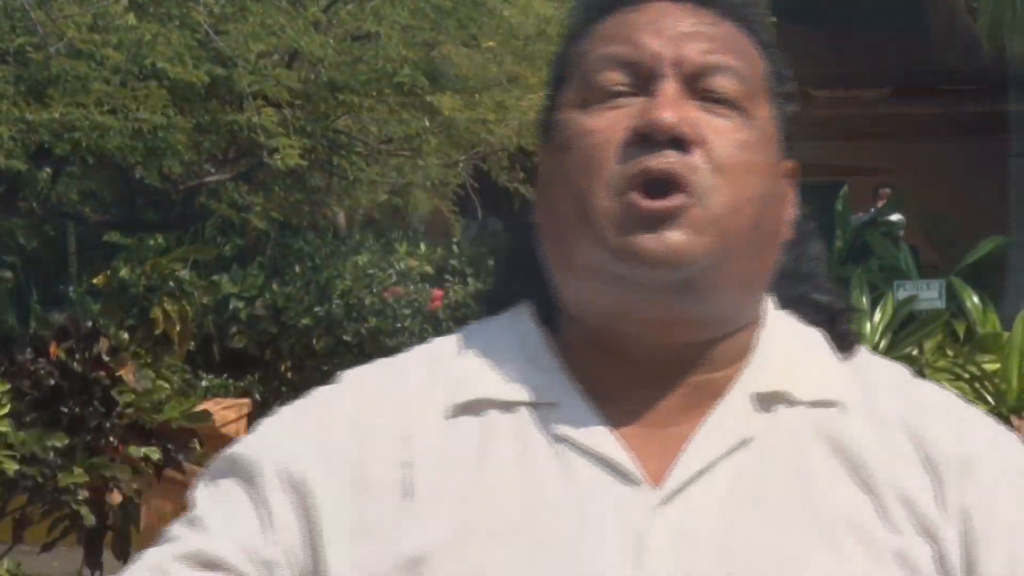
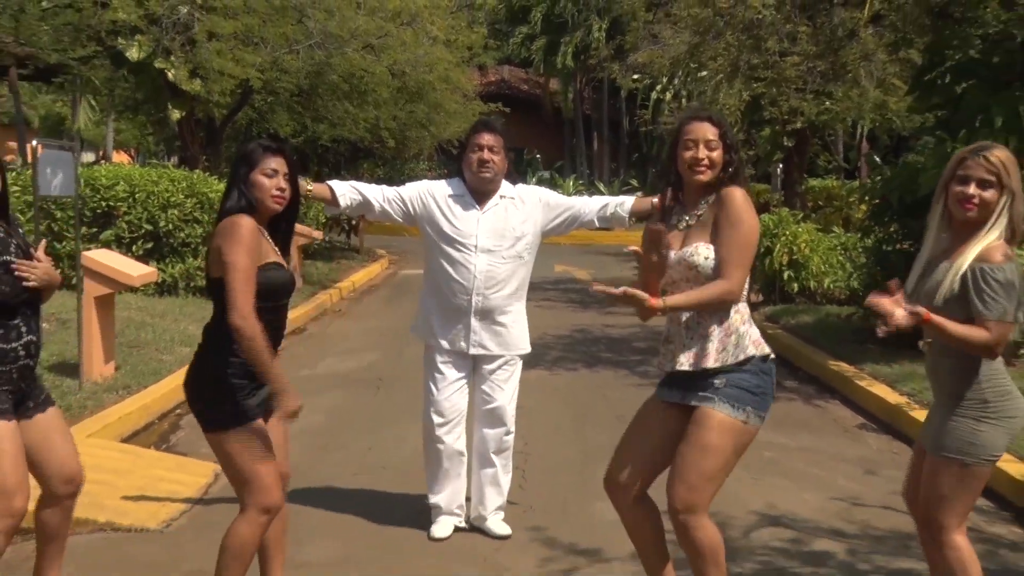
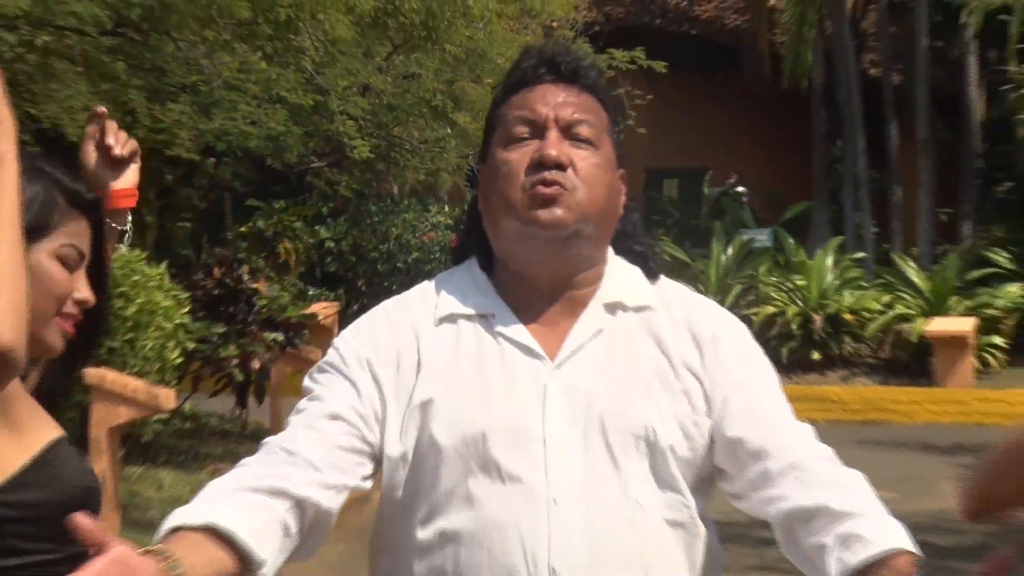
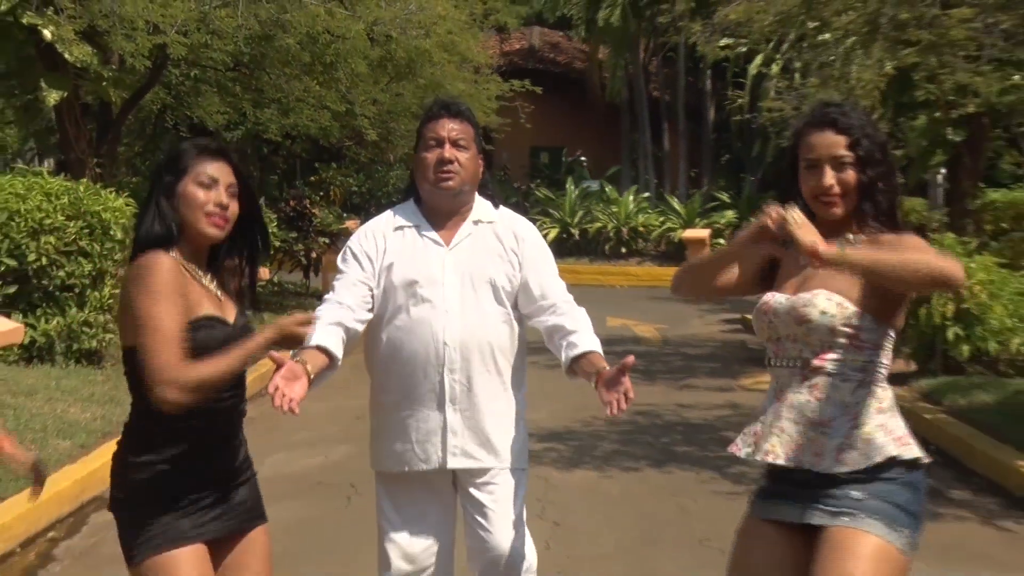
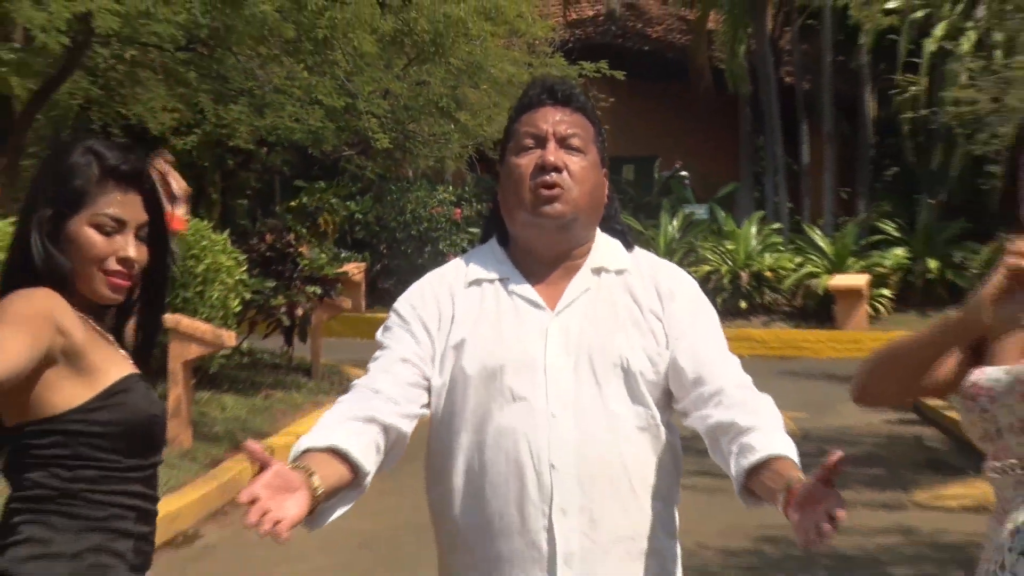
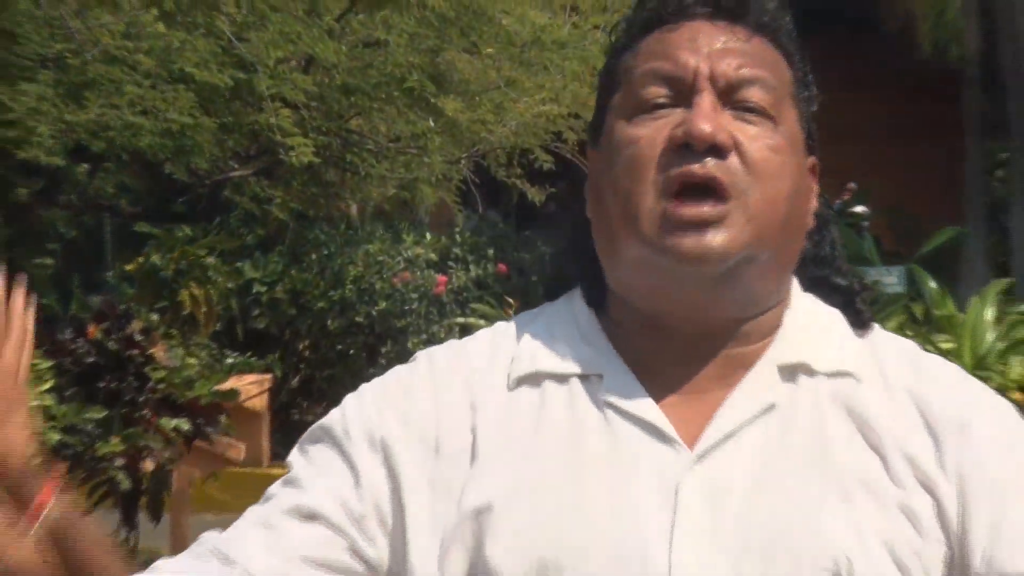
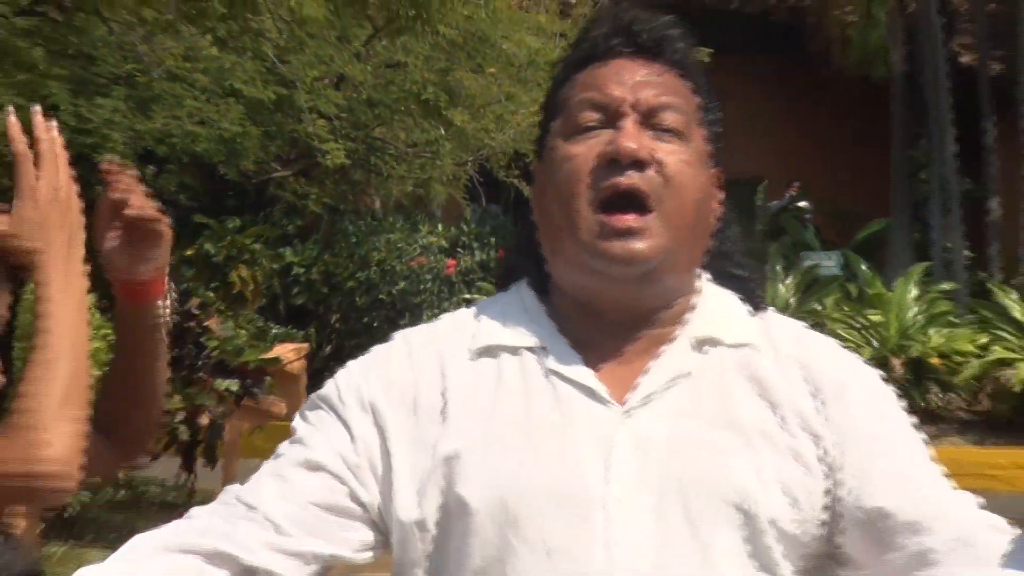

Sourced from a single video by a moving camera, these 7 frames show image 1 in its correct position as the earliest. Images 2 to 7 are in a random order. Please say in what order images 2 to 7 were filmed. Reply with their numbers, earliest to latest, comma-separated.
6, 7, 3, 5, 4, 2
